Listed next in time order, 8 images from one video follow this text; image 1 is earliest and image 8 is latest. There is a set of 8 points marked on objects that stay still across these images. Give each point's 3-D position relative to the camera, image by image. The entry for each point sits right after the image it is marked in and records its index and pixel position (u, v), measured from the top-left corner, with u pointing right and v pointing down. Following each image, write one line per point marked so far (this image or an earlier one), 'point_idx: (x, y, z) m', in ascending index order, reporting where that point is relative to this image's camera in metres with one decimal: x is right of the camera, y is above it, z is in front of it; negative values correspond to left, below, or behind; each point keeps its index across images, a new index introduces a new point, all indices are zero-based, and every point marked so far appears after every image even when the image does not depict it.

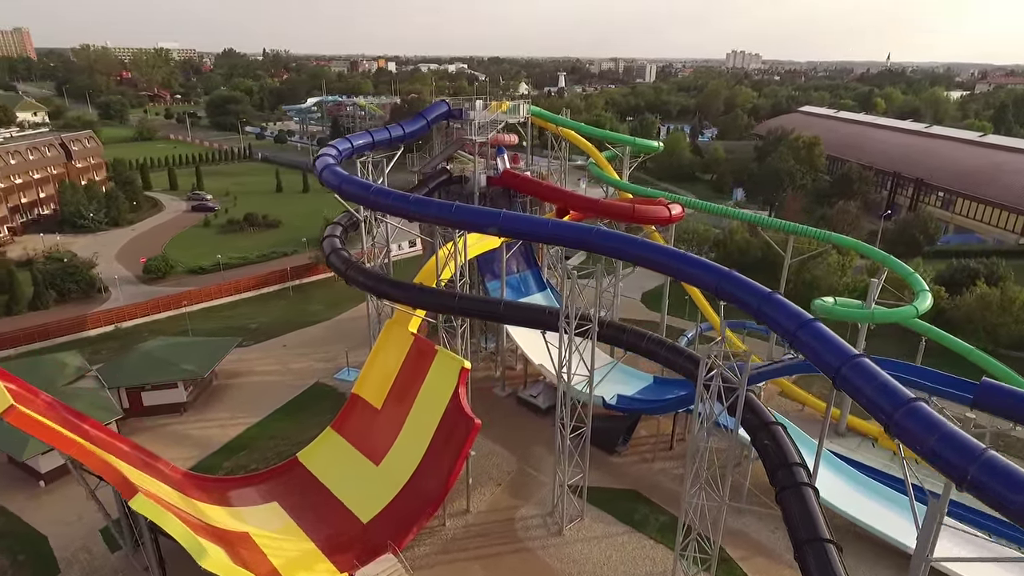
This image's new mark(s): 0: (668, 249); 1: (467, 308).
0: (+4.0, +1.0, +16.1) m
1: (-1.4, -0.6, +18.4) m
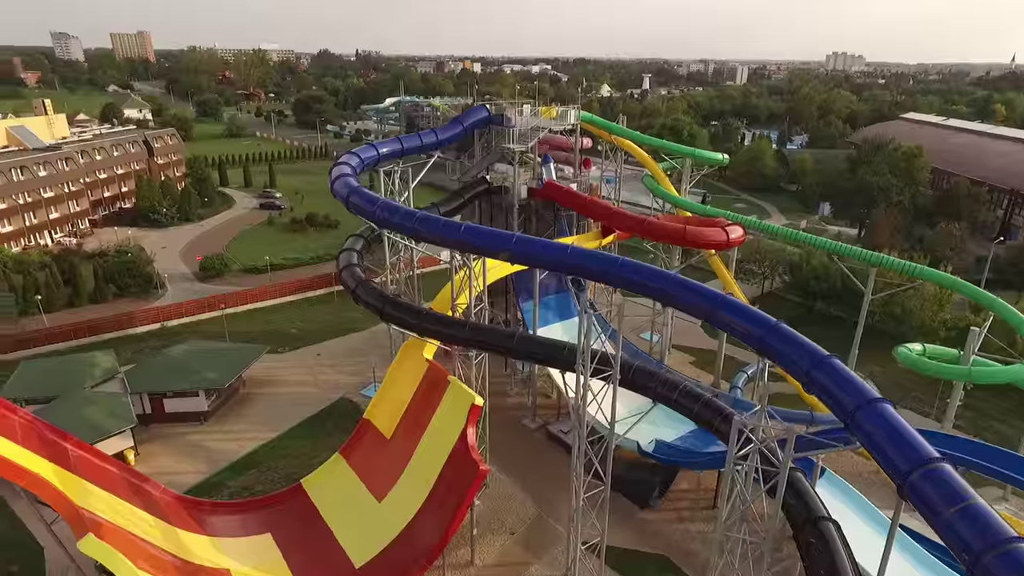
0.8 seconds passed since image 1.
0: (+4.2, 0.0, +13.5) m
1: (-0.9, -1.3, +16.5) m
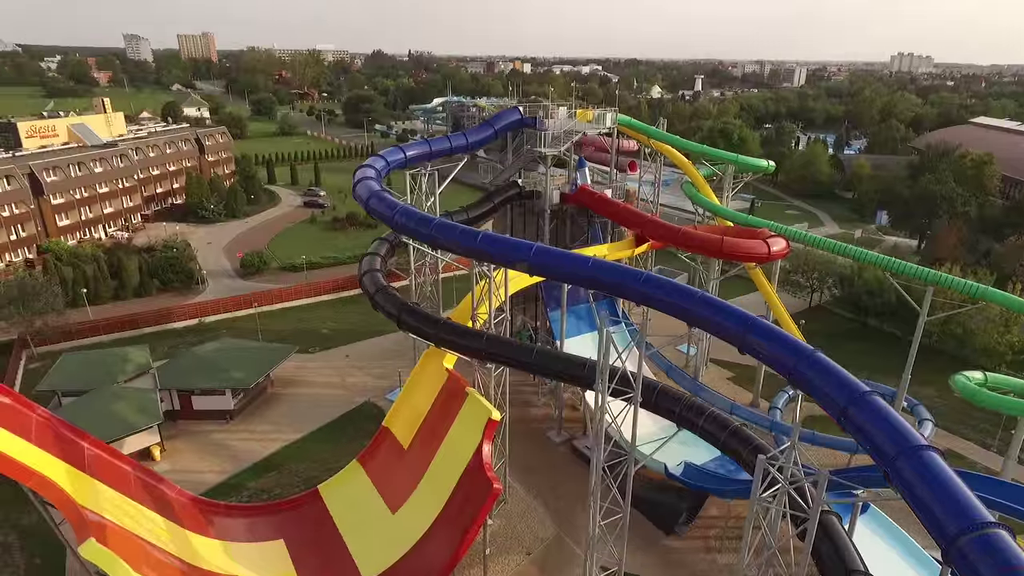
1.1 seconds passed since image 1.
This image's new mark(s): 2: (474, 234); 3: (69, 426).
0: (+4.5, -0.4, +12.5) m
1: (-0.4, -1.6, +15.8) m
2: (-0.9, +1.3, +15.0) m
3: (-10.7, -3.3, +14.9) m
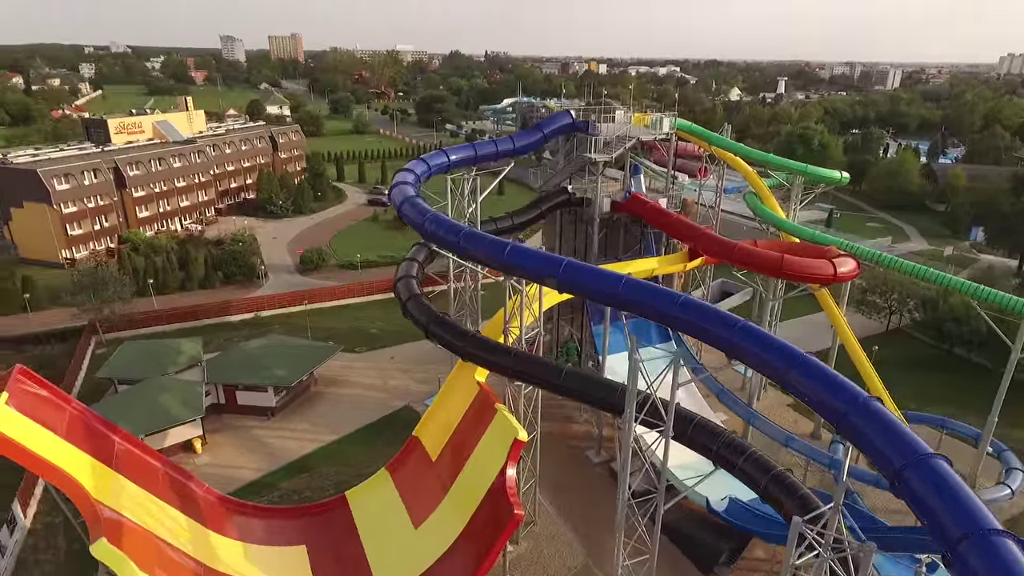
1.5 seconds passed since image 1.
0: (+4.8, -1.0, +11.2) m
1: (+0.3, -1.9, +15.0) m
2: (-0.2, +1.0, +14.2) m
3: (-10.1, -3.2, +15.1) m
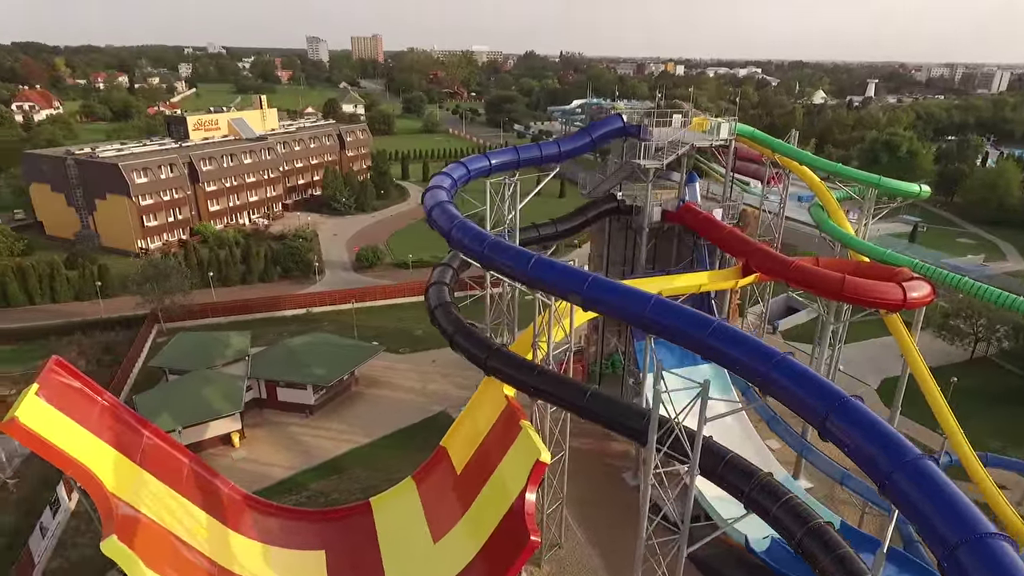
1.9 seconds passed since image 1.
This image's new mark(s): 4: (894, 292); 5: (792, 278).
0: (+4.9, -1.5, +9.9) m
1: (+0.8, -2.3, +14.2) m
2: (+0.3, +0.7, +13.5) m
3: (-9.5, -3.1, +15.4) m
4: (+10.2, -0.1, +16.6) m
5: (+8.0, +0.3, +17.7) m
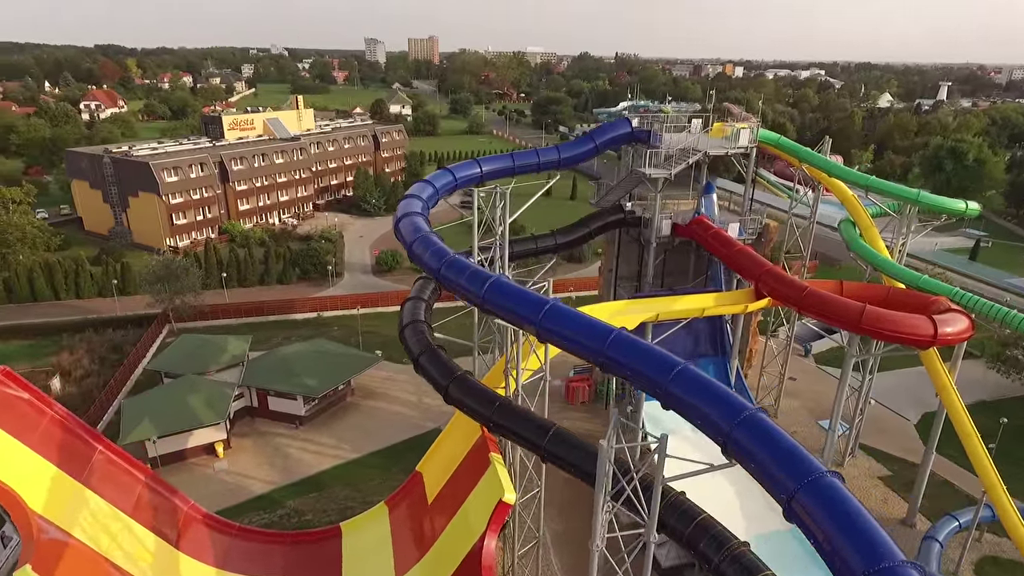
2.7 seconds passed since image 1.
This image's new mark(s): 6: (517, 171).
0: (+3.7, -2.1, +8.1) m
1: (-0.2, -2.8, +12.7) m
2: (-0.5, +0.2, +12.1) m
3: (-10.3, -3.3, +14.8) m
4: (+9.5, -0.9, +14.4) m
5: (+7.4, -0.4, +15.7) m
6: (+0.1, +3.7, +19.2) m
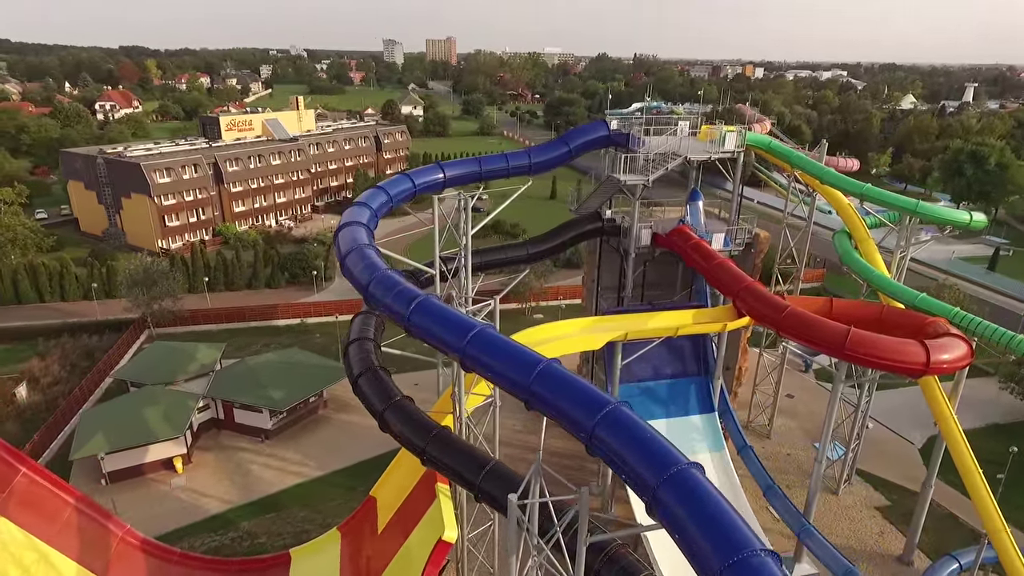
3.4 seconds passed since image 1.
0: (+2.4, -2.5, +6.8) m
1: (-1.4, -3.1, +11.6) m
2: (-1.7, -0.2, +10.9) m
3: (-11.5, -3.6, +13.9) m
4: (+8.4, -1.4, +12.9) m
5: (+6.3, -0.9, +14.3) m
6: (-0.8, +3.3, +18.0) m
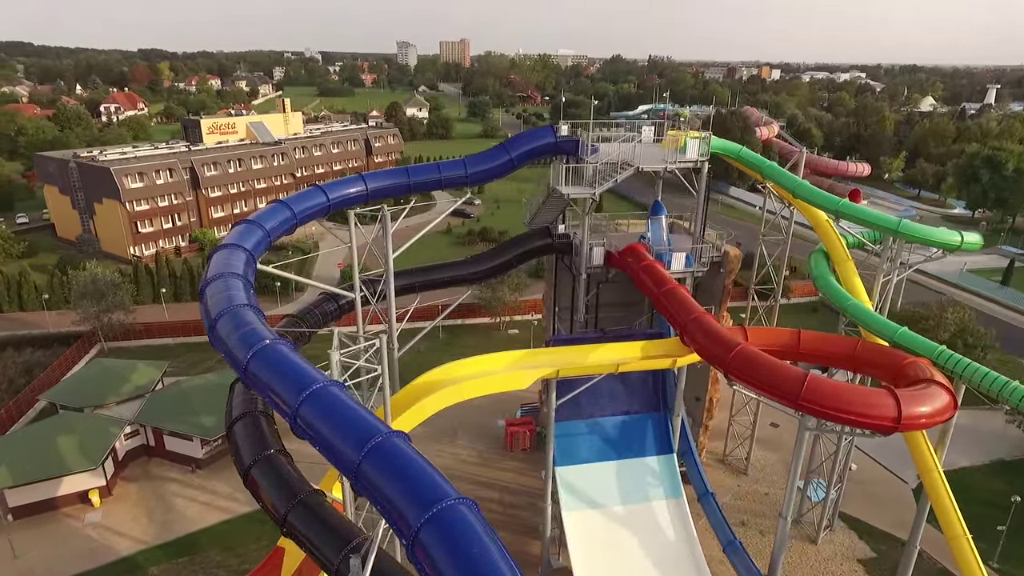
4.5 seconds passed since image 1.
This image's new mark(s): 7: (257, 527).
0: (+0.3, -3.1, +4.9) m
1: (-3.3, -3.8, +9.7) m
2: (-3.7, -0.8, +9.0) m
3: (-13.4, -4.2, +12.3) m
4: (+6.5, -2.1, +10.9) m
5: (+4.4, -1.6, +12.2) m
6: (-2.6, +2.6, +16.2) m
7: (-7.7, -7.3, +18.8) m
